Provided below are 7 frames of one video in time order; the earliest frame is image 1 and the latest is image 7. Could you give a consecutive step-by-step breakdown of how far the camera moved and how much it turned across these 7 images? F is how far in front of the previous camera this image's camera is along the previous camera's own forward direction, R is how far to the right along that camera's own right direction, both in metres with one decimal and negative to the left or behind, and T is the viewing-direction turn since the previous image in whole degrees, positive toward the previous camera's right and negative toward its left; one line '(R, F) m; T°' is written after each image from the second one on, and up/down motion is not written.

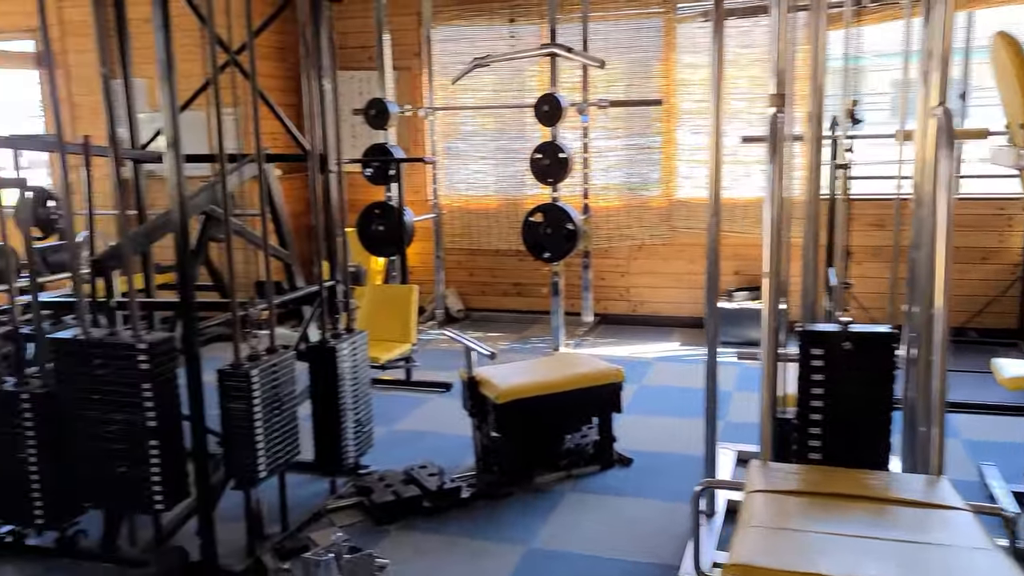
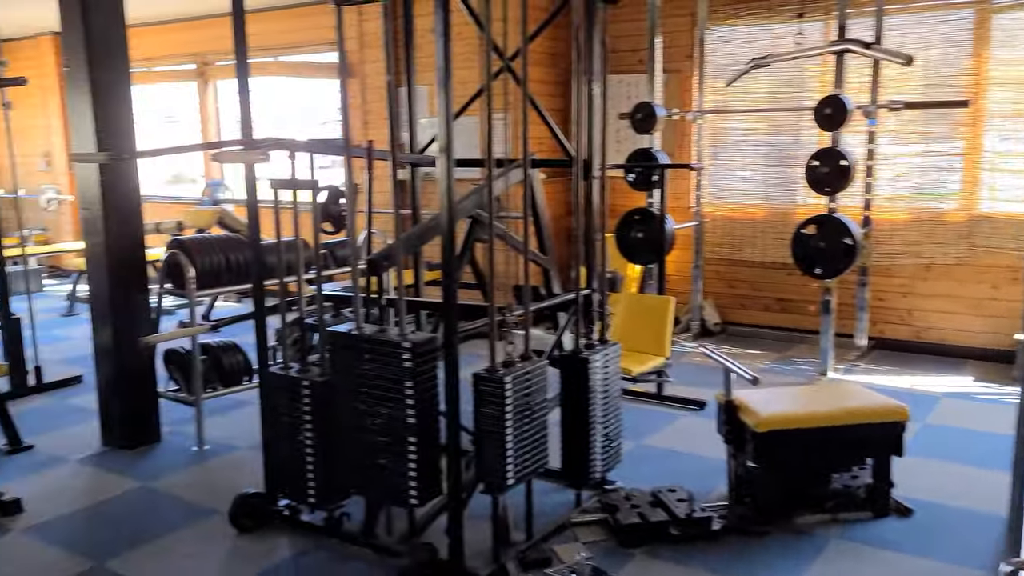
(0.0, +0.1) m; -17°
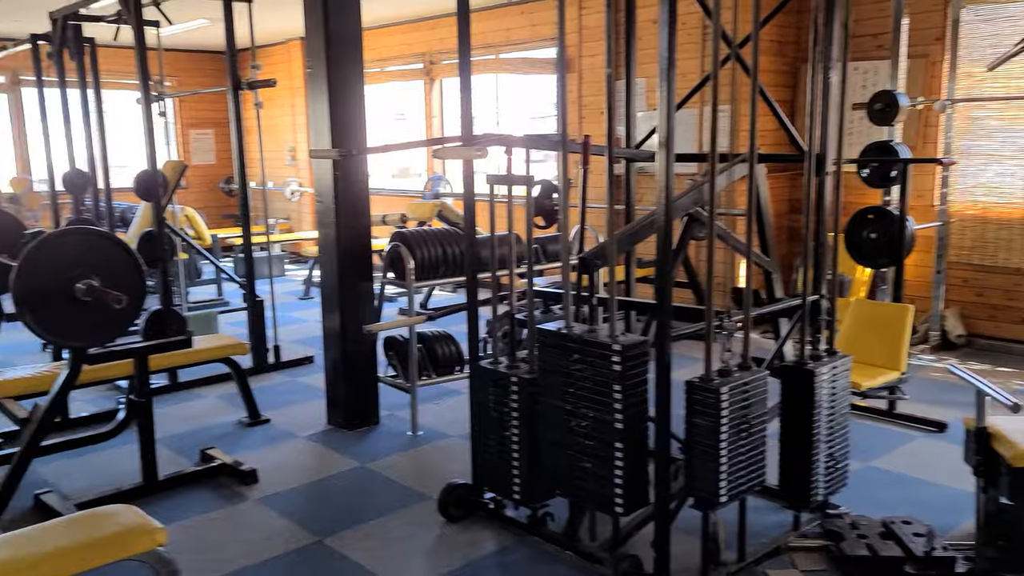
(0.0, +0.1) m; -14°
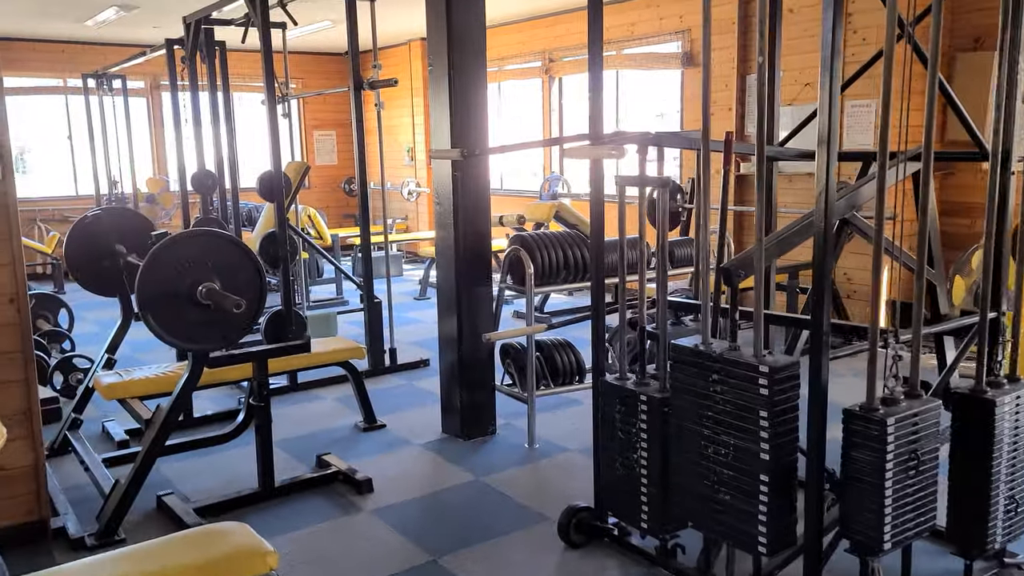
(-0.1, +0.2) m; -8°
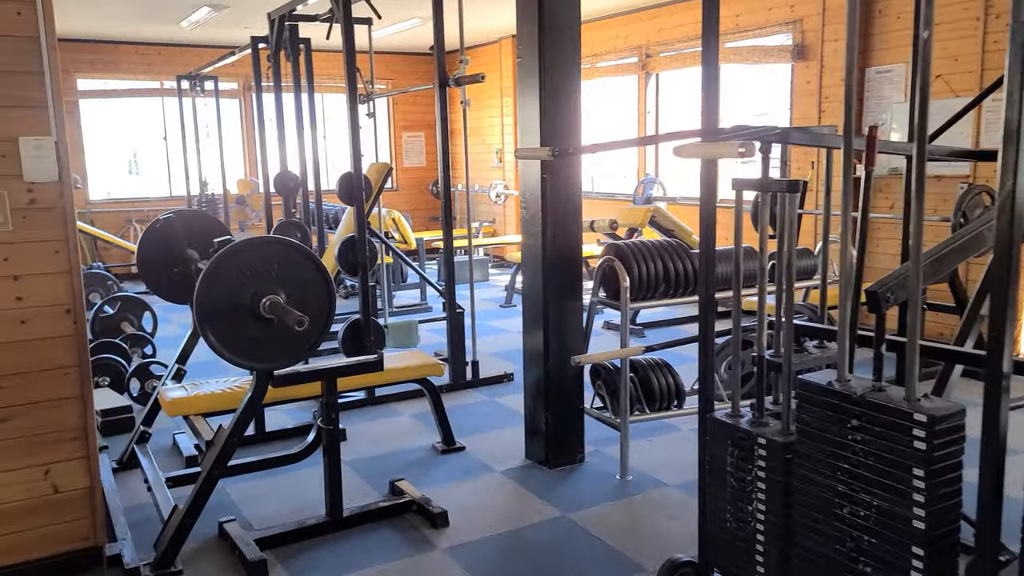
(0.0, +0.3) m; -6°
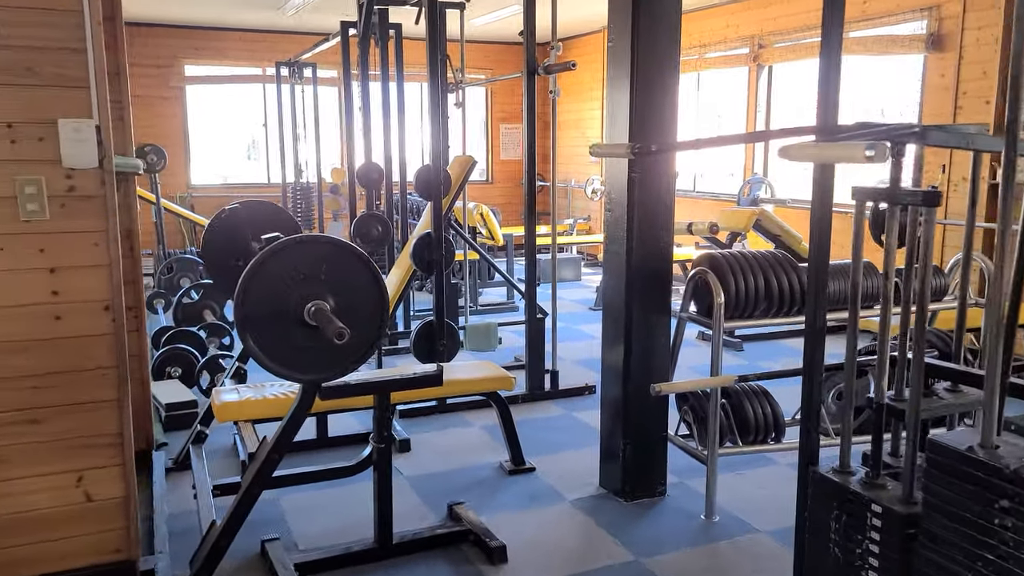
(+0.1, +0.3) m; -7°
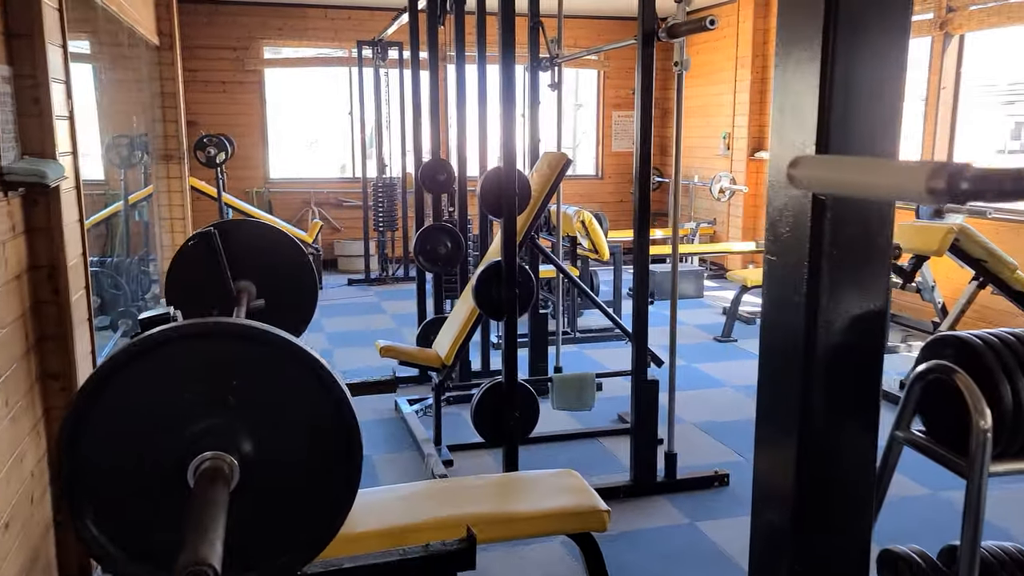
(0.0, +1.2) m; -8°
